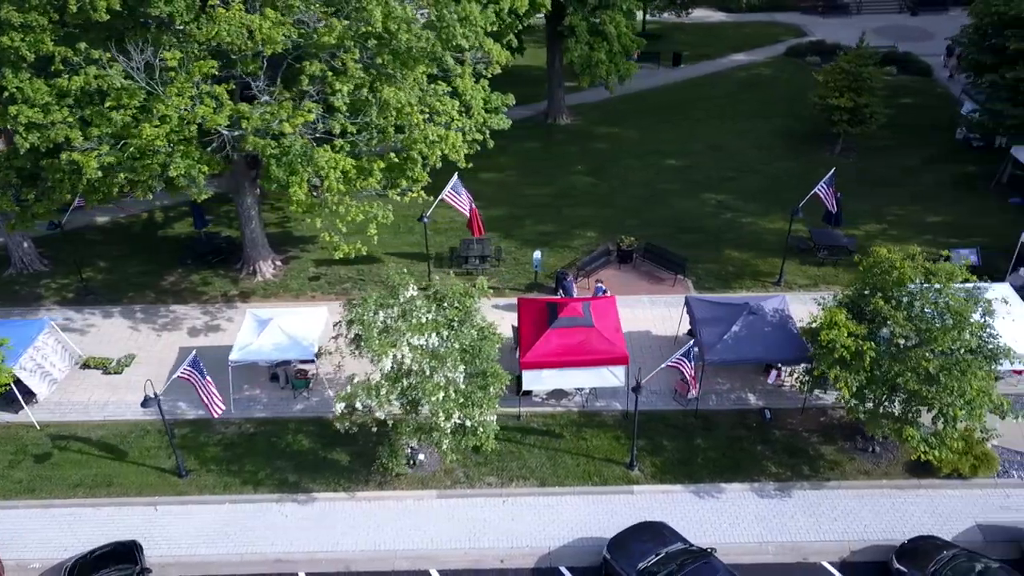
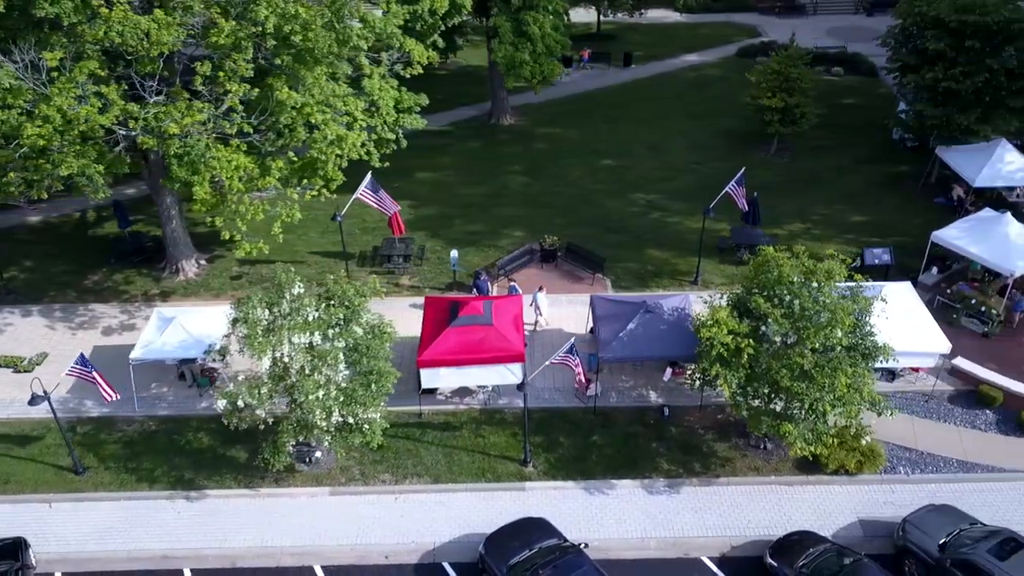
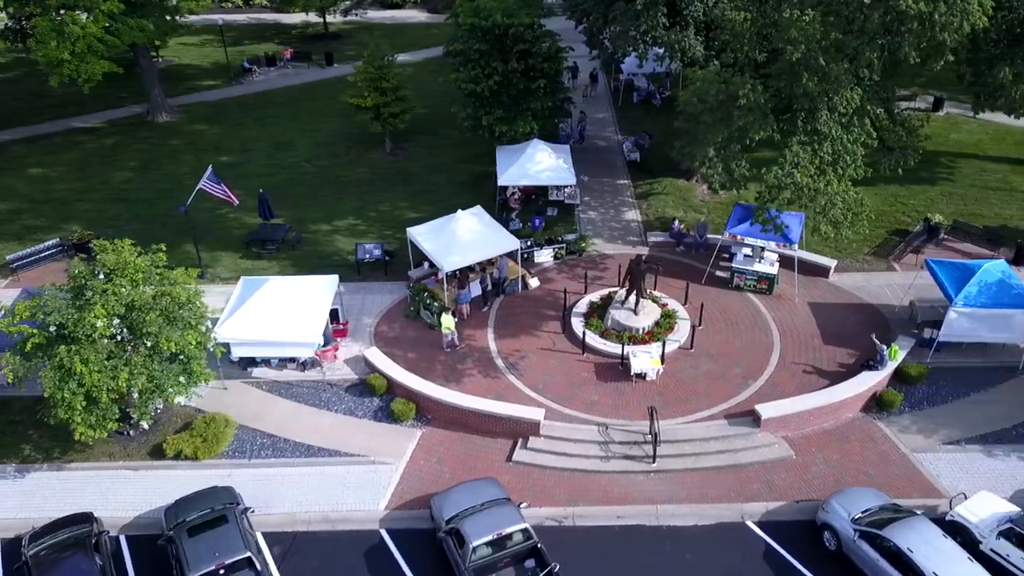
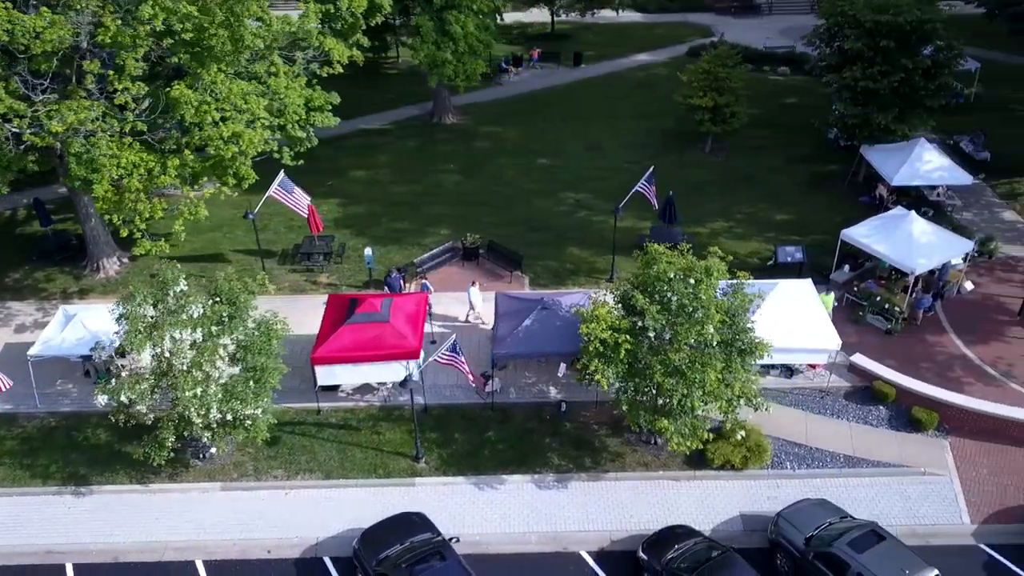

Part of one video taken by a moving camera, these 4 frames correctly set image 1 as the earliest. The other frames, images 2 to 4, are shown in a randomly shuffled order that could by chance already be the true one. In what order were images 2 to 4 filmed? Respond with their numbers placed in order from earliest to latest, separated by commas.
2, 4, 3
